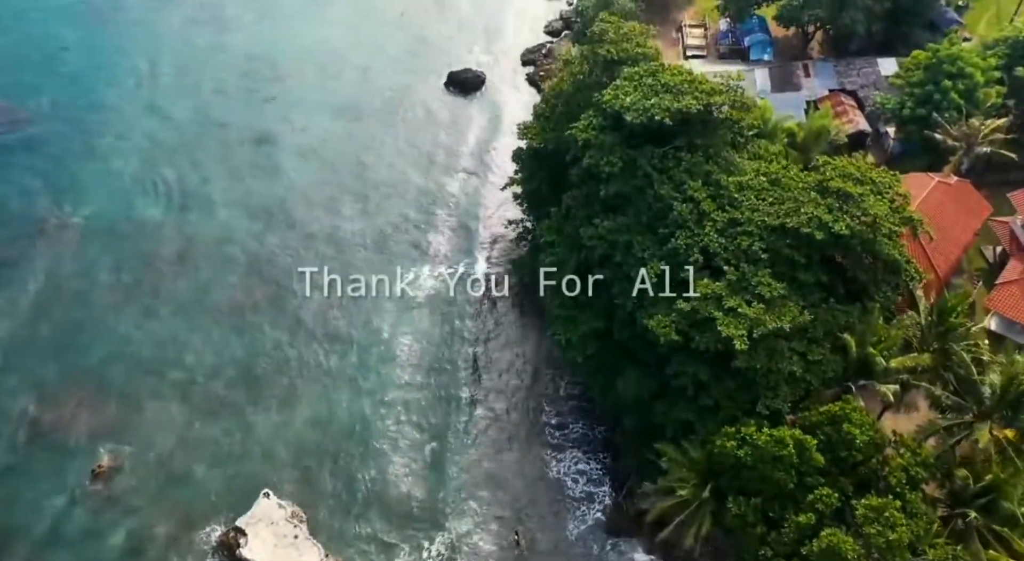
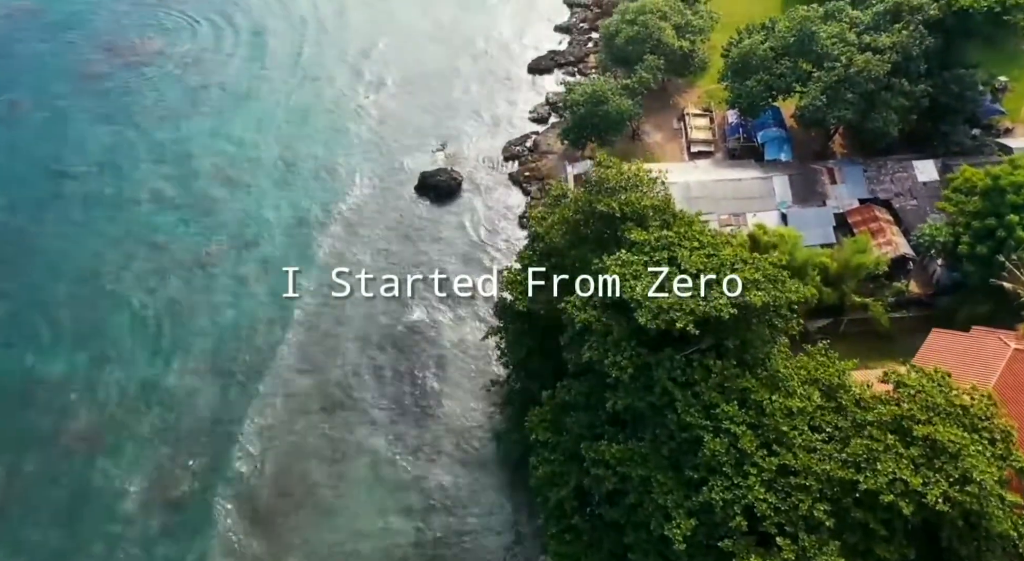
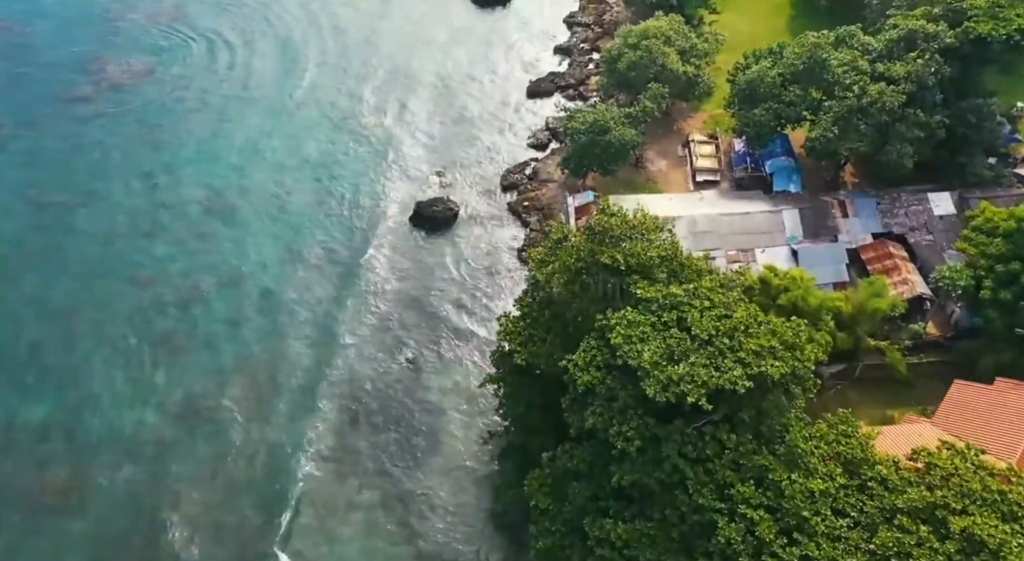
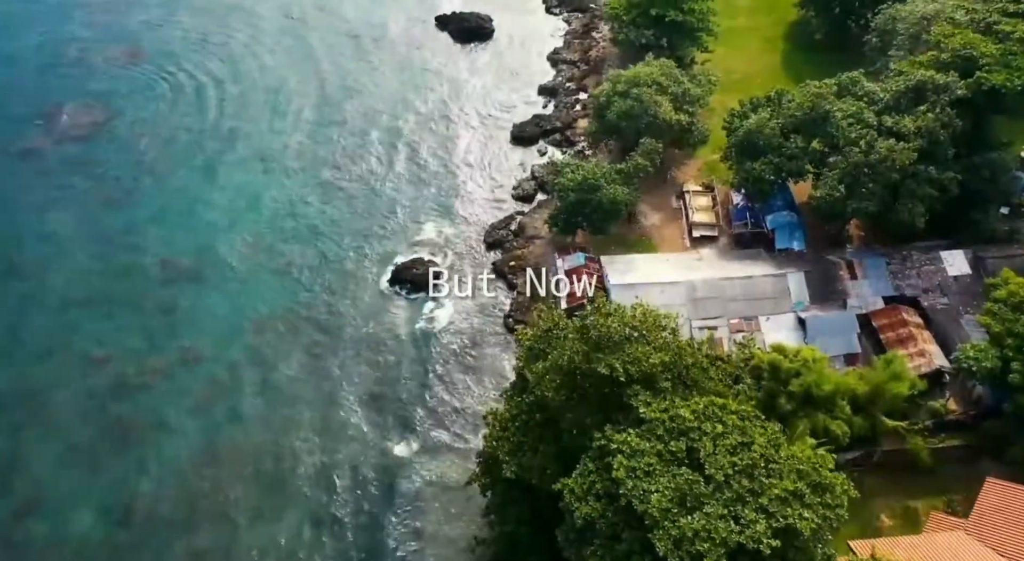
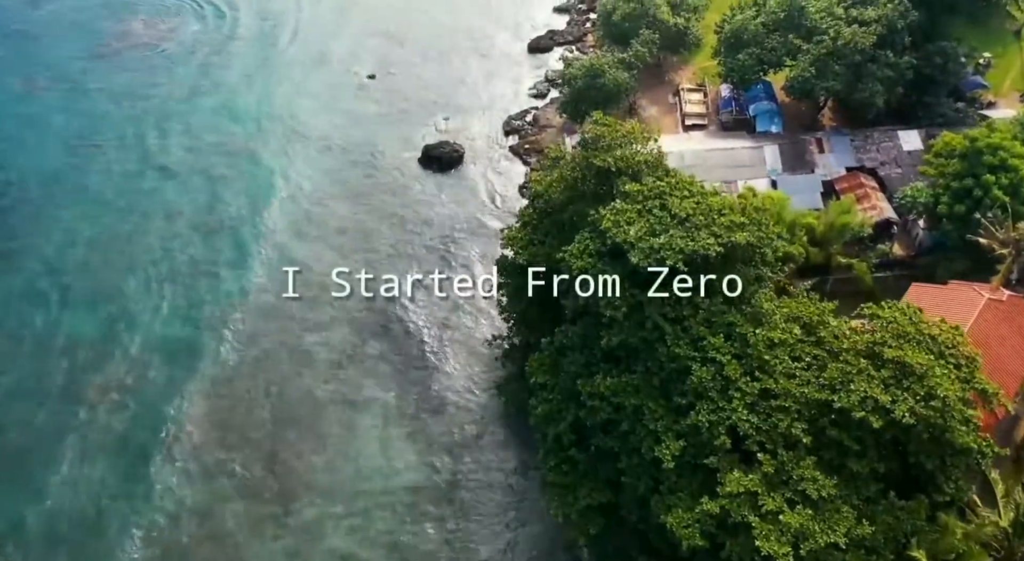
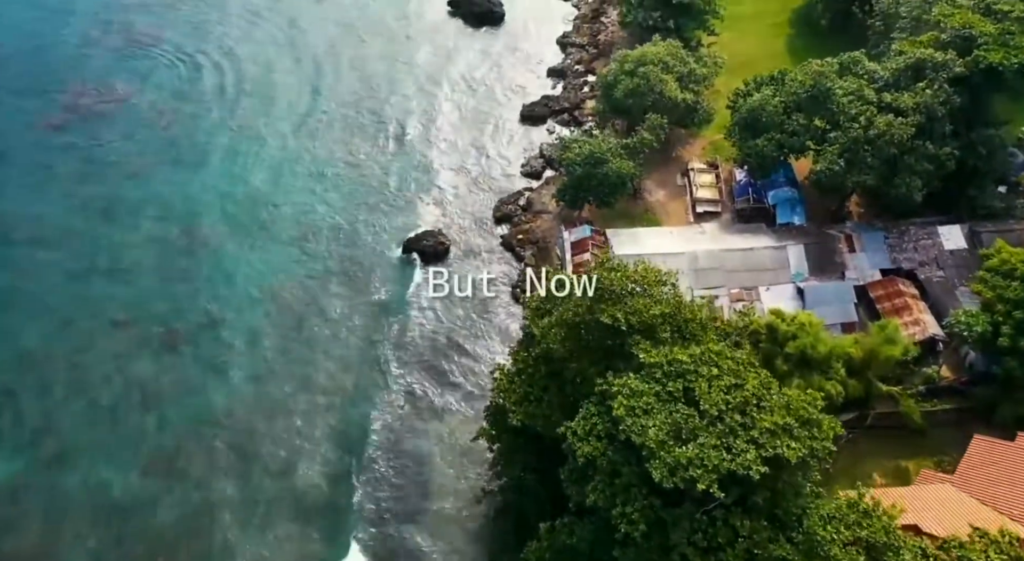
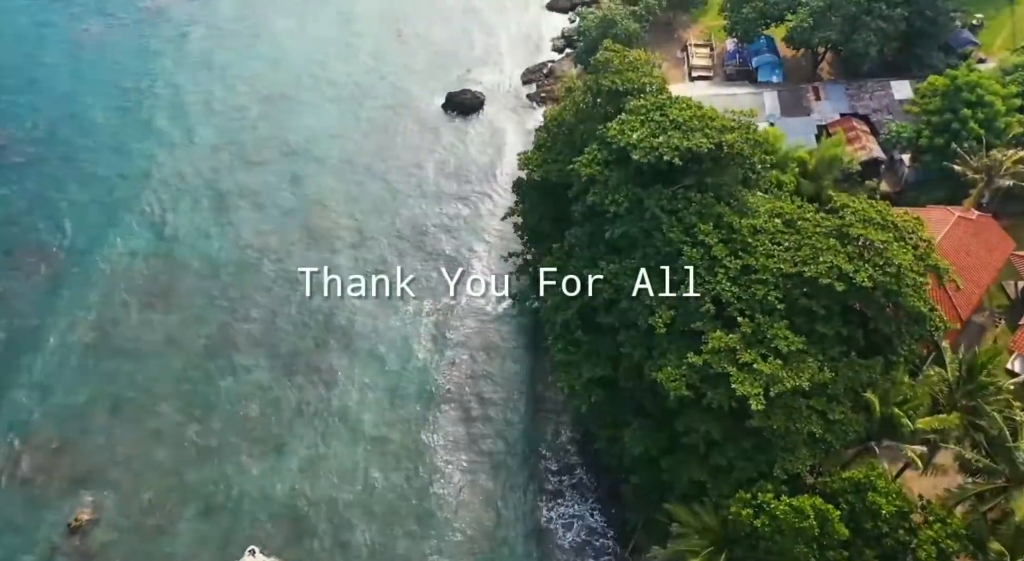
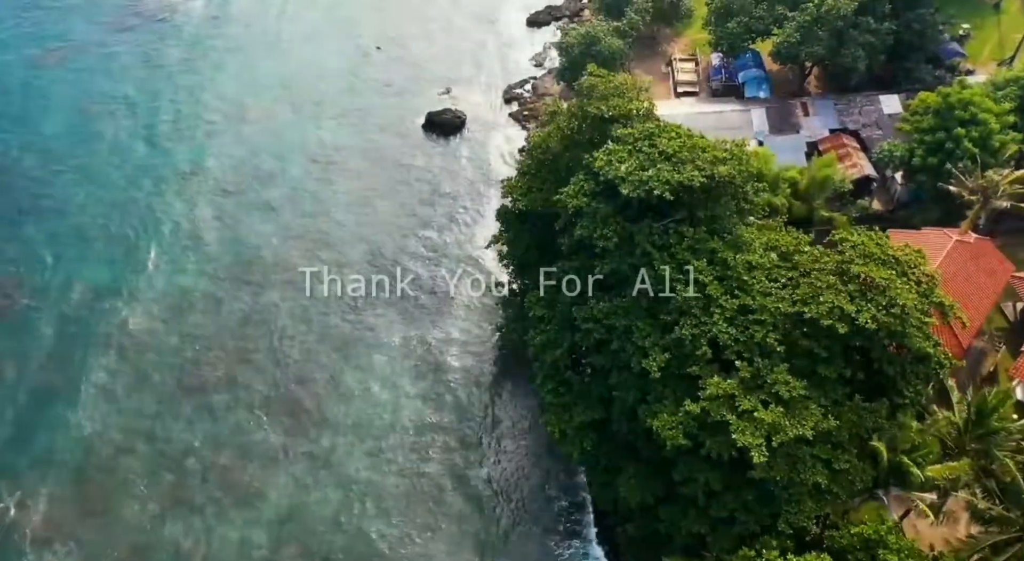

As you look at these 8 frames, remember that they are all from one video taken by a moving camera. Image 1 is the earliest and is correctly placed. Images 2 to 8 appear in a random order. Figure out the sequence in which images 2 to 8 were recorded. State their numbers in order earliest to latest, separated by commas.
7, 8, 5, 2, 3, 6, 4
